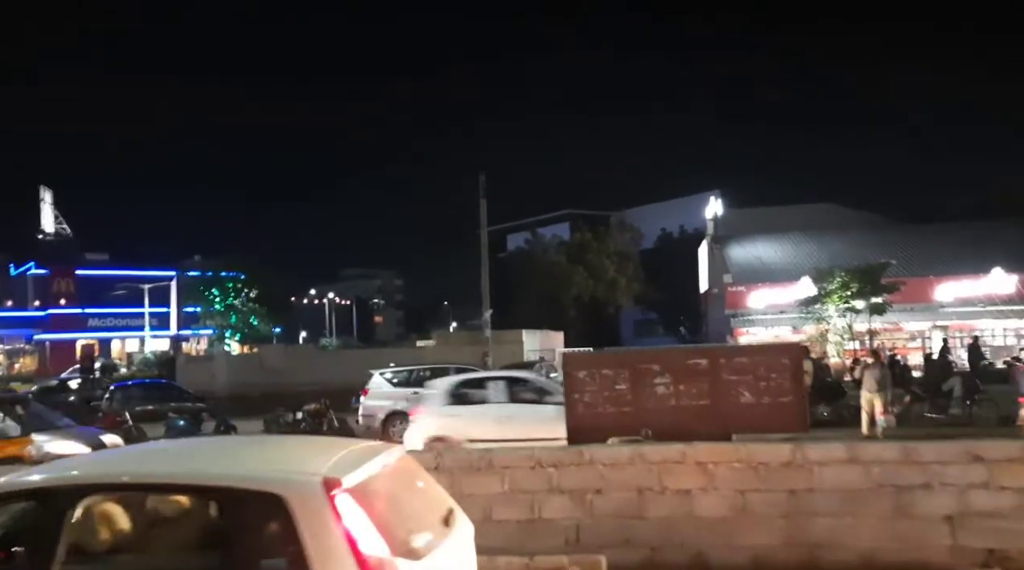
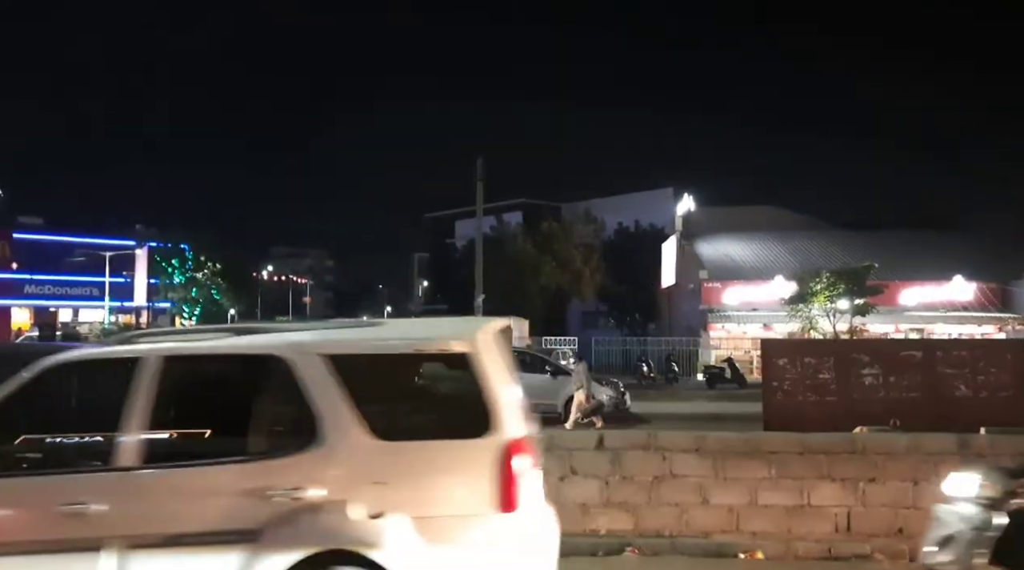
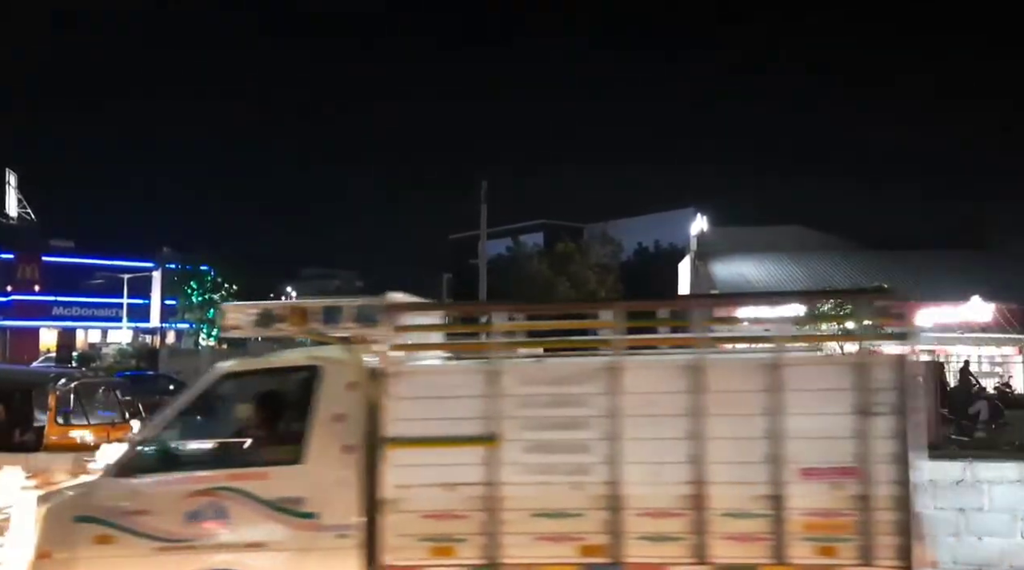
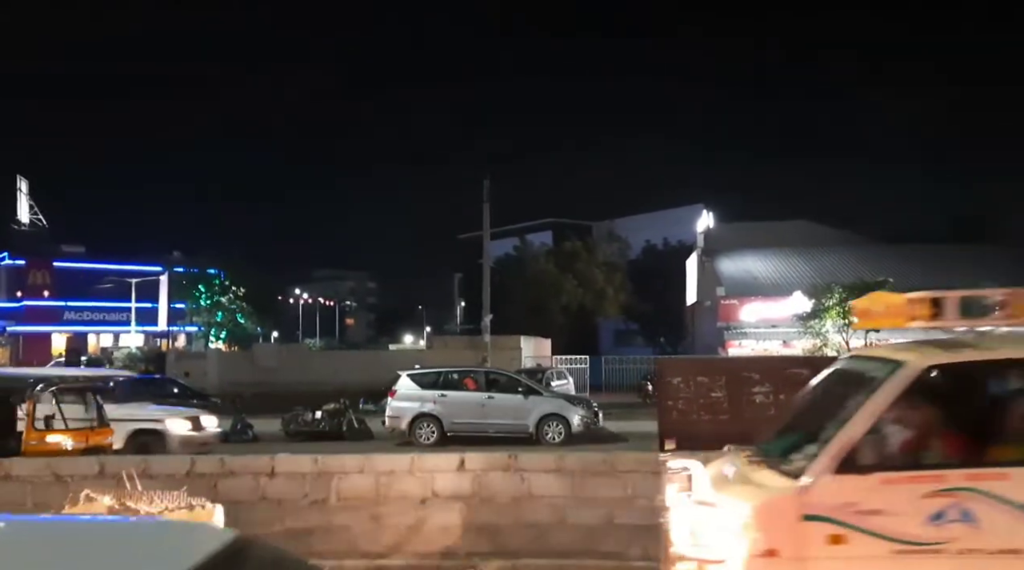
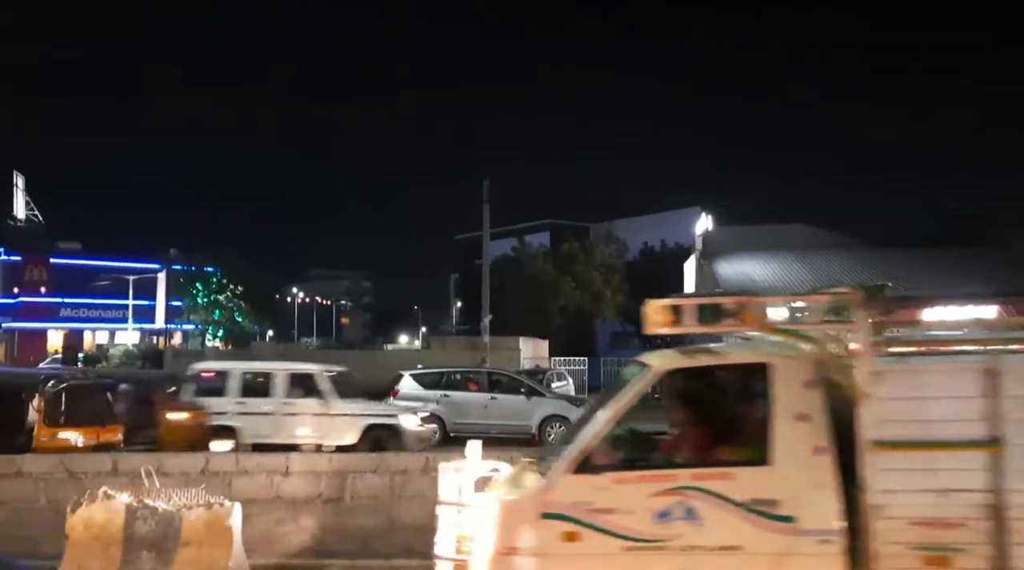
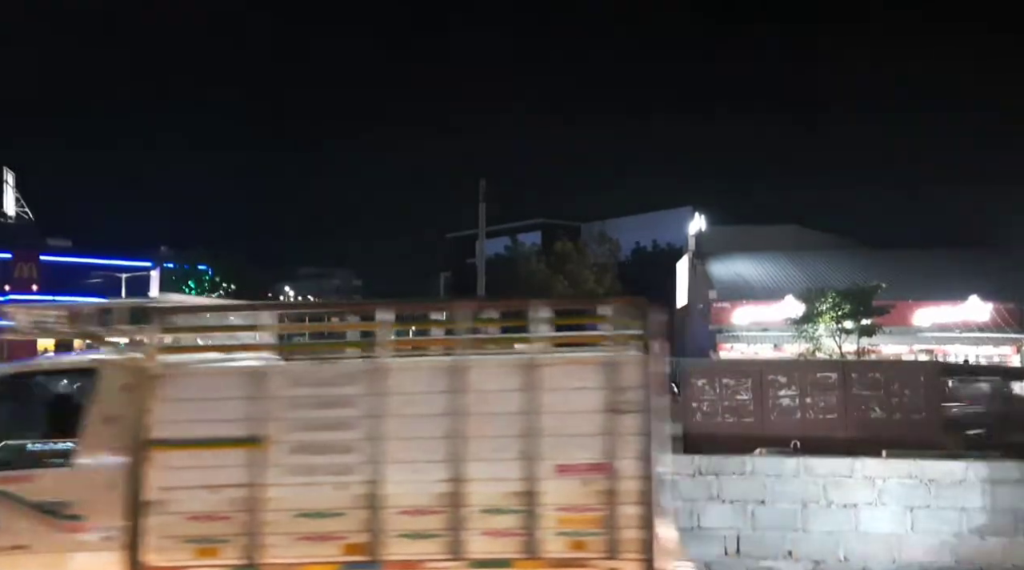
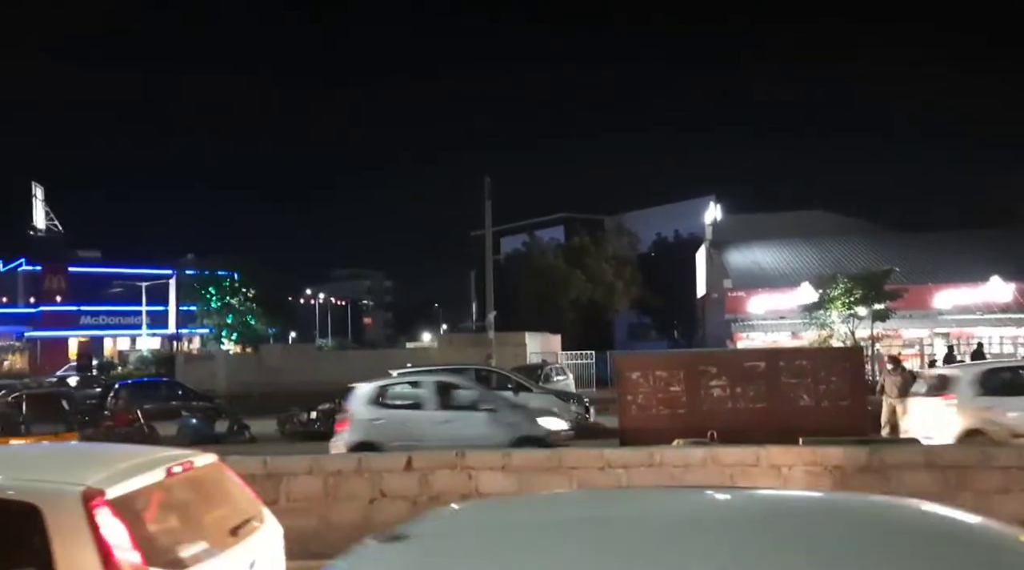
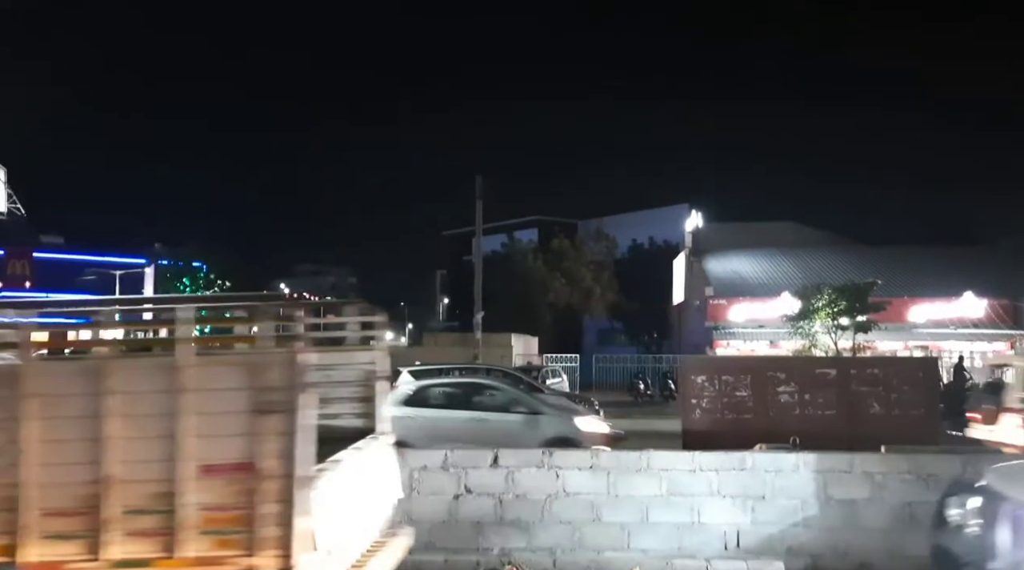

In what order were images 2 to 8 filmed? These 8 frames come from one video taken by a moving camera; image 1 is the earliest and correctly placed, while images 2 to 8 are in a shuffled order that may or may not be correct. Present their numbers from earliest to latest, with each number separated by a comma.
7, 4, 5, 3, 6, 8, 2
